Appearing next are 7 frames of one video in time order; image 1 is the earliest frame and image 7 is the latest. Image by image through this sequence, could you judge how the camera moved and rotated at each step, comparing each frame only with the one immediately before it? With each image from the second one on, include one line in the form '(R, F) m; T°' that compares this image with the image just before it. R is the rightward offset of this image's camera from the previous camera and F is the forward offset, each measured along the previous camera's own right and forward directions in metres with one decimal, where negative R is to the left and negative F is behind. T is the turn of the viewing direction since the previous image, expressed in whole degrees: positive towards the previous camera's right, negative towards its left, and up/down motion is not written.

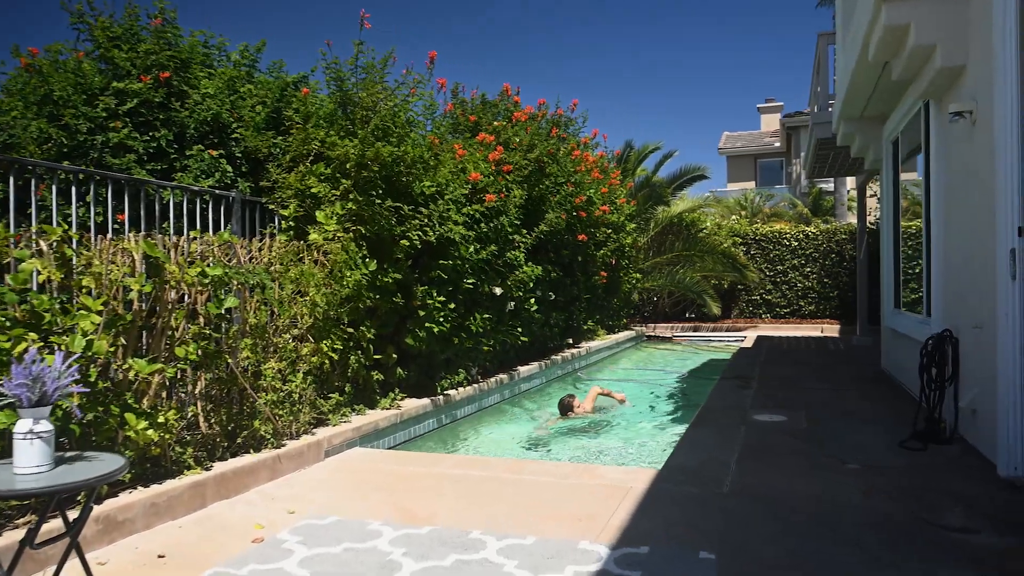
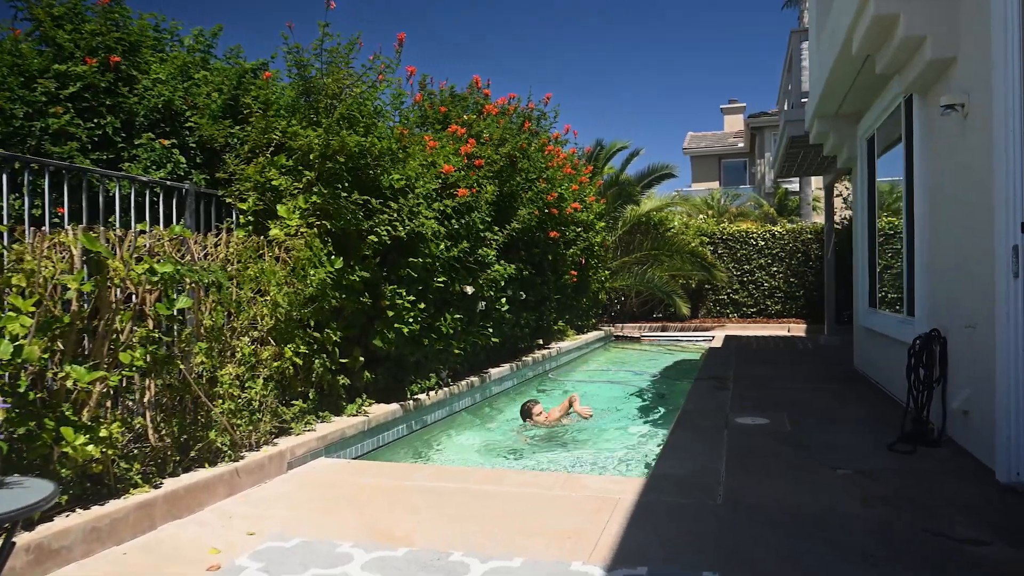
(-0.1, +0.3) m; +3°
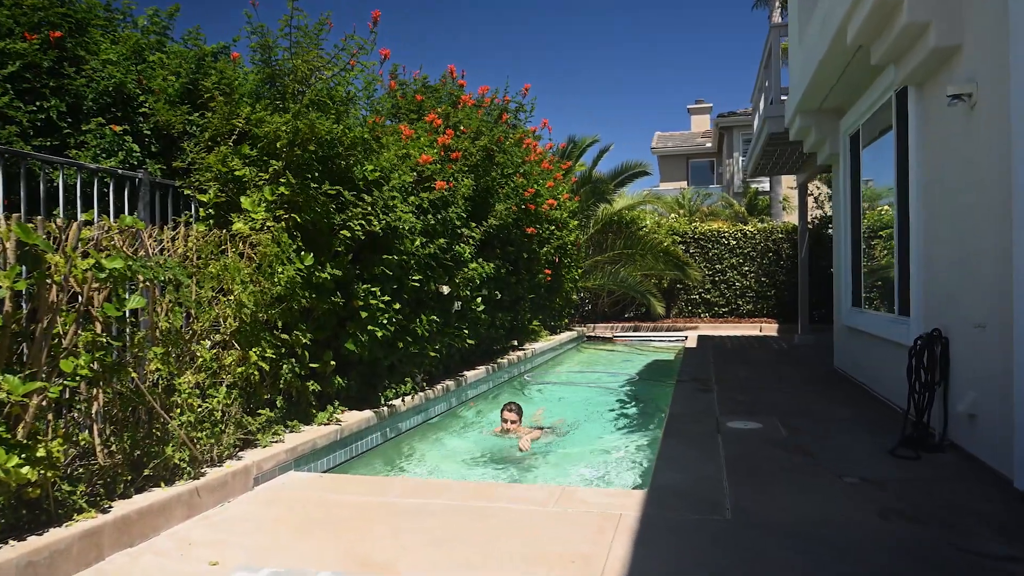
(-0.2, +0.3) m; +3°
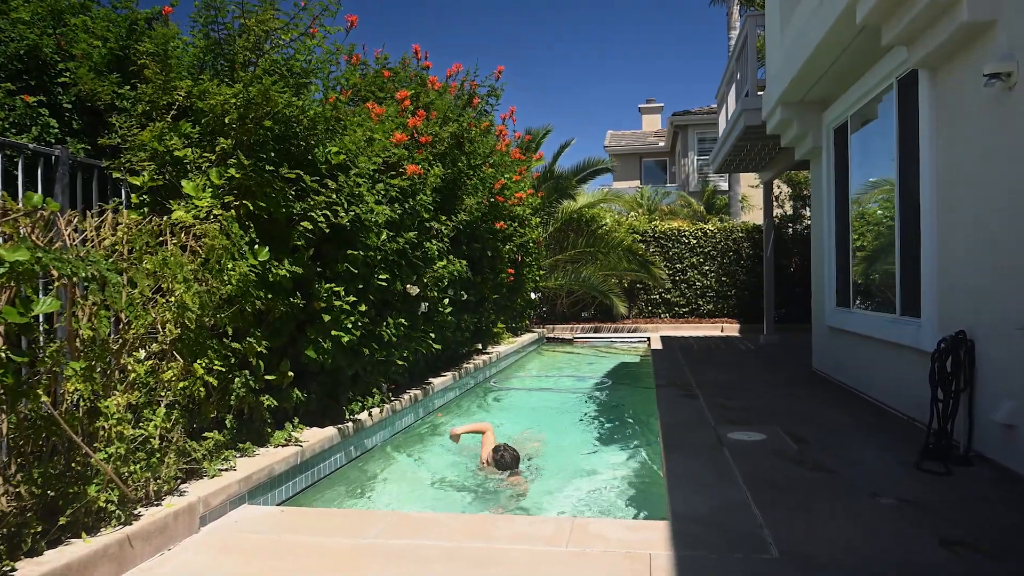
(-0.3, +0.6) m; +5°
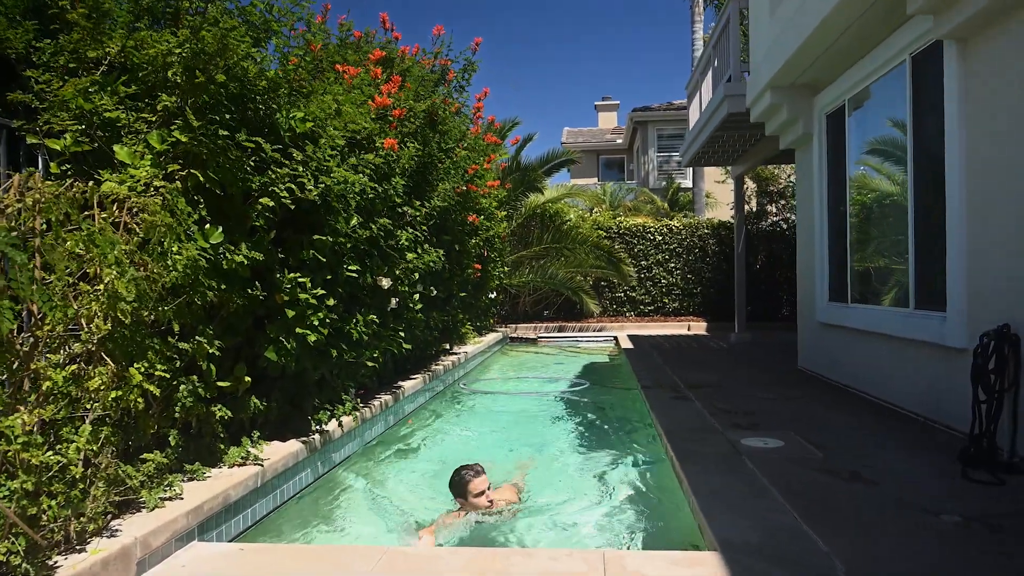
(-0.3, +0.6) m; +5°
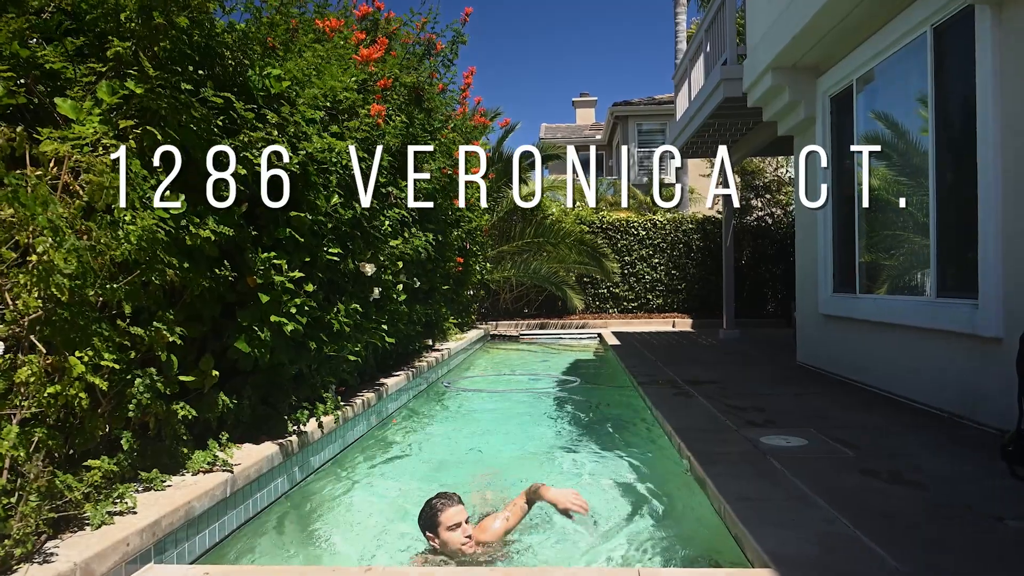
(-0.2, +0.5) m; +2°
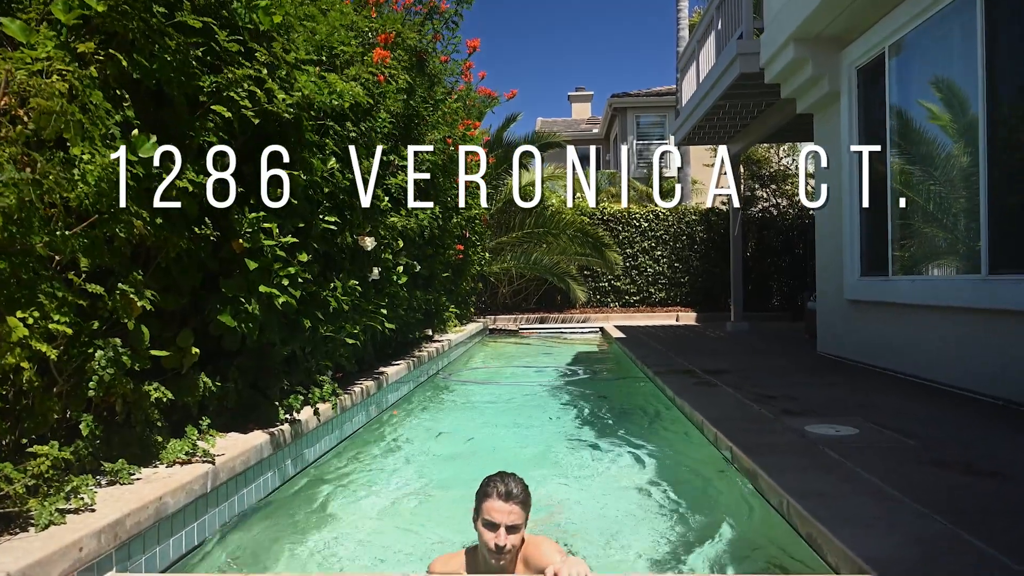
(-0.2, +0.5) m; +1°
